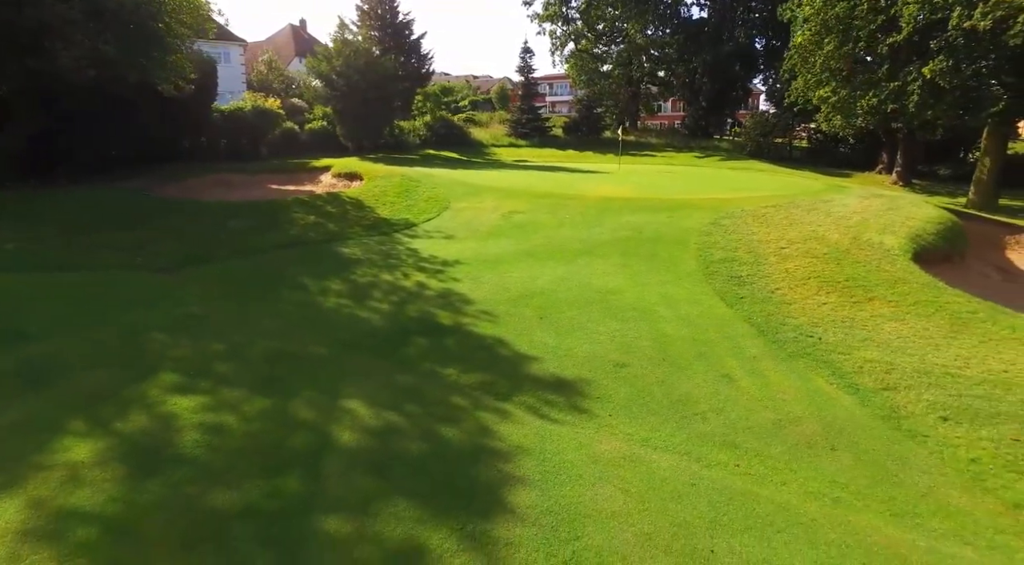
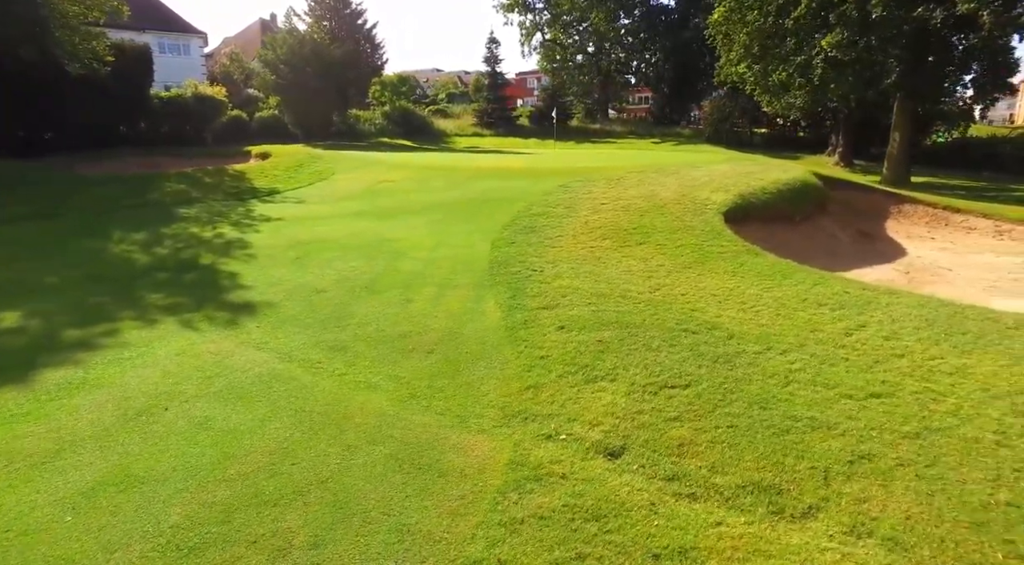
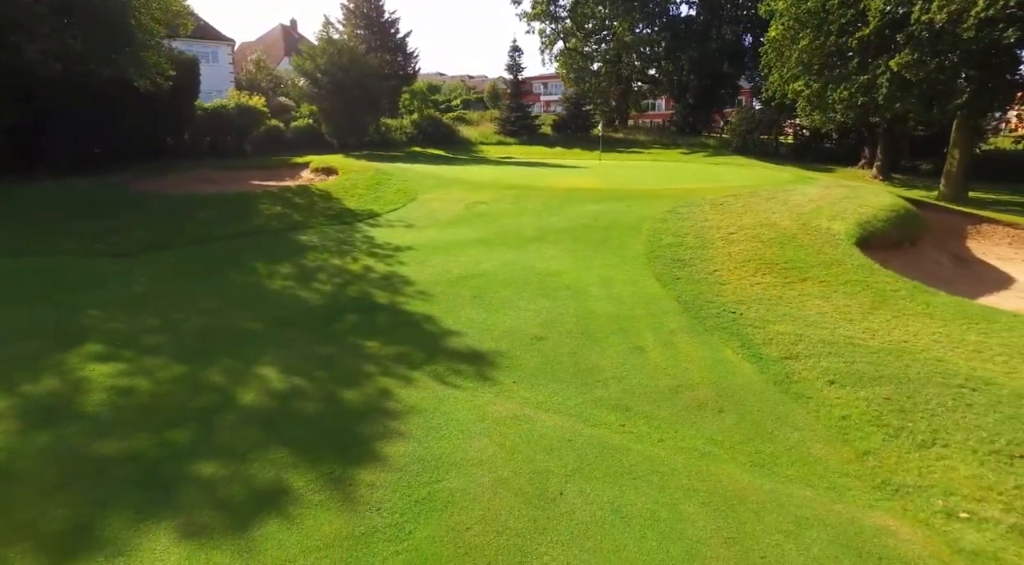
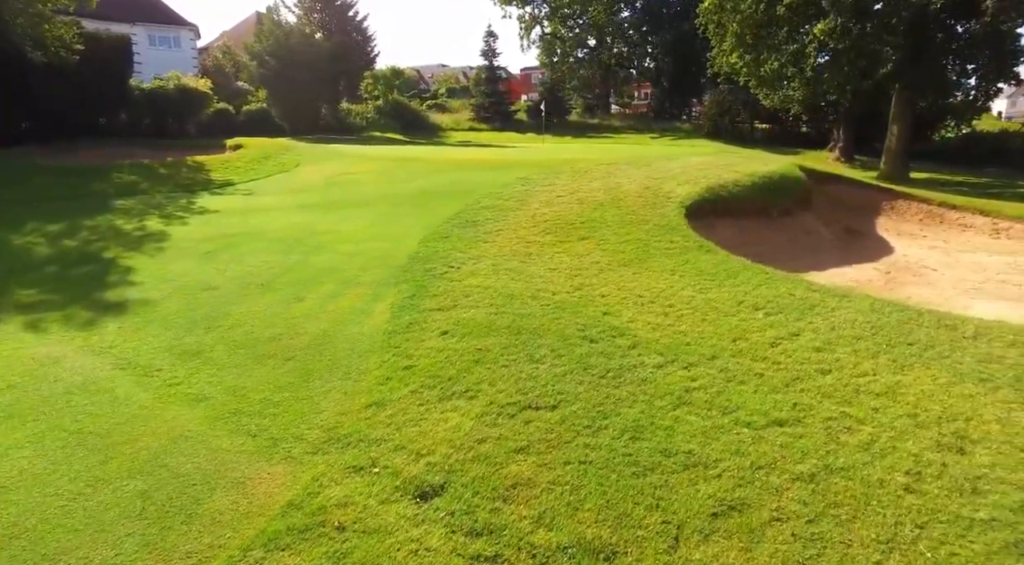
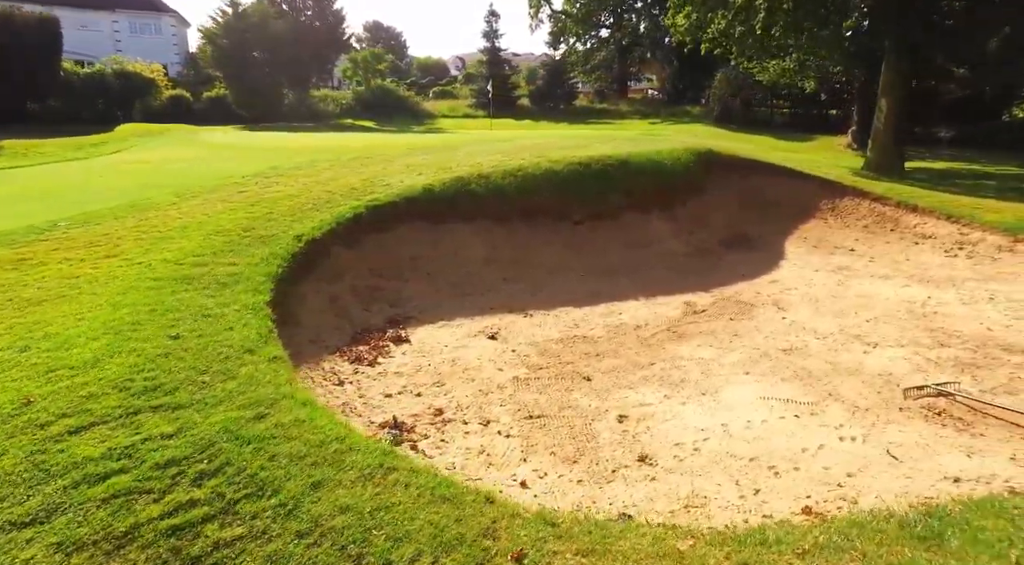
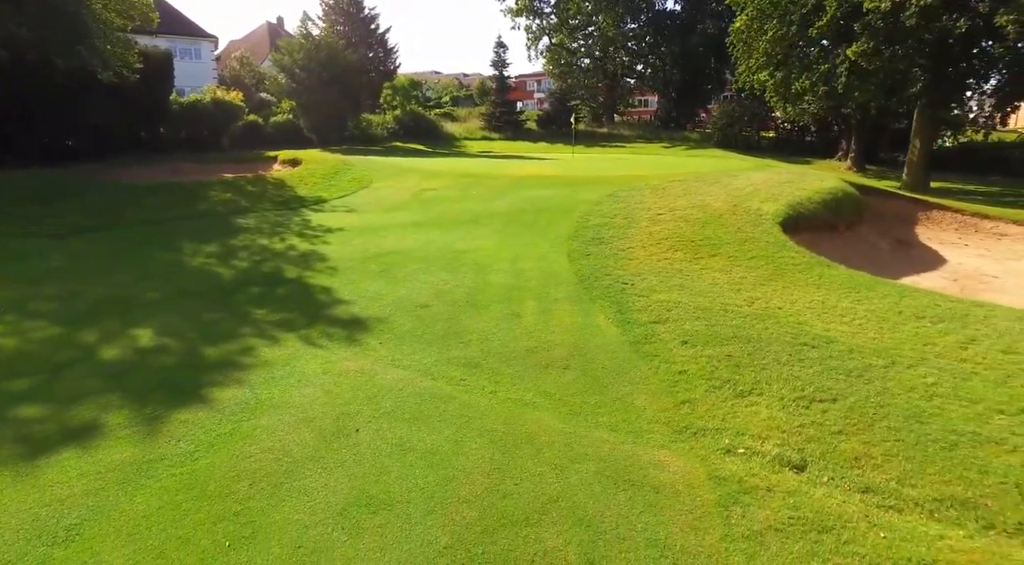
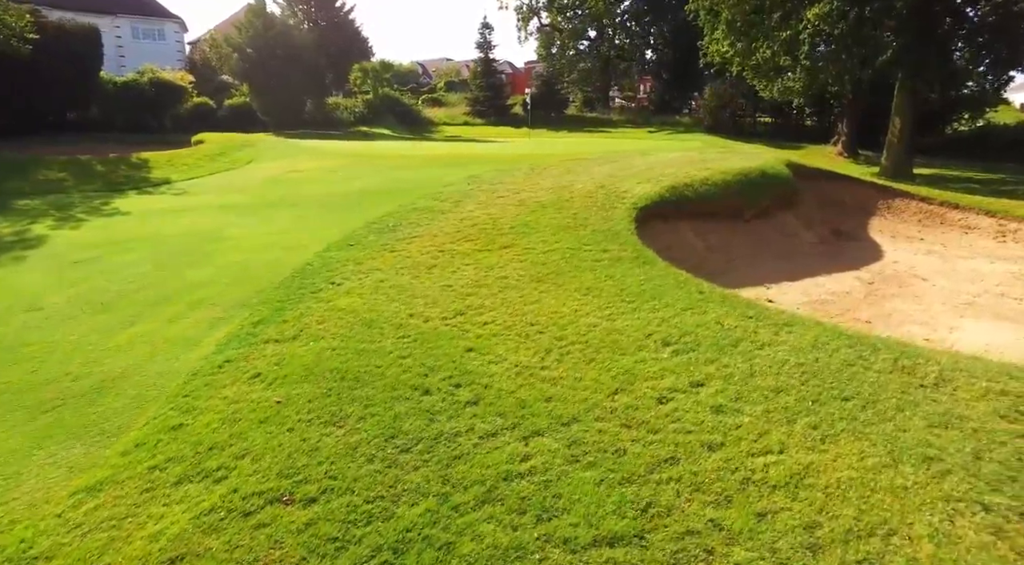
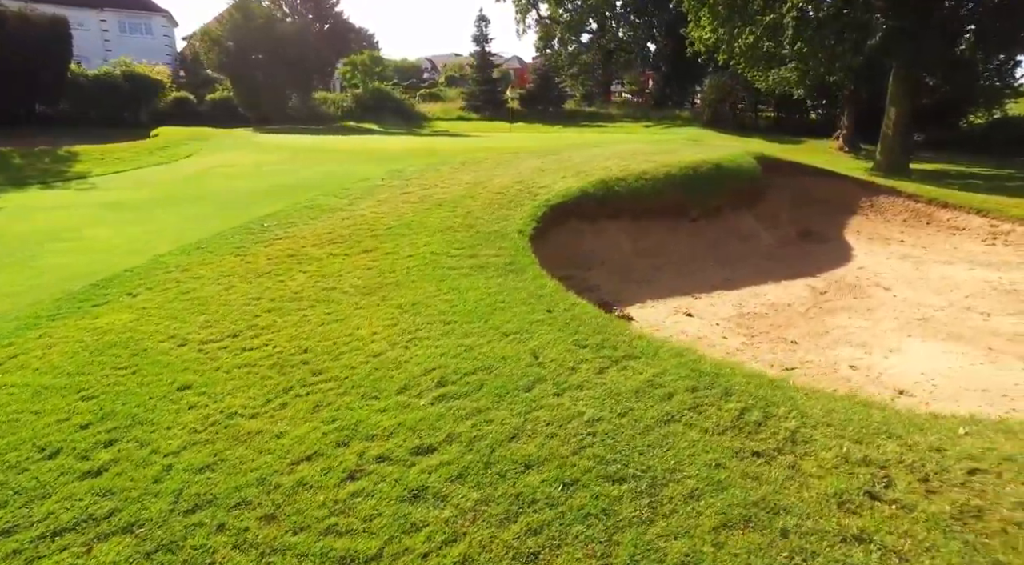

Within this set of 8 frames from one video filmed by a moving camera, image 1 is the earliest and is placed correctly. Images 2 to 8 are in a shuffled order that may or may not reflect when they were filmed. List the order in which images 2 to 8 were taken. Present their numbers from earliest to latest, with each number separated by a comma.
3, 6, 2, 4, 7, 8, 5
